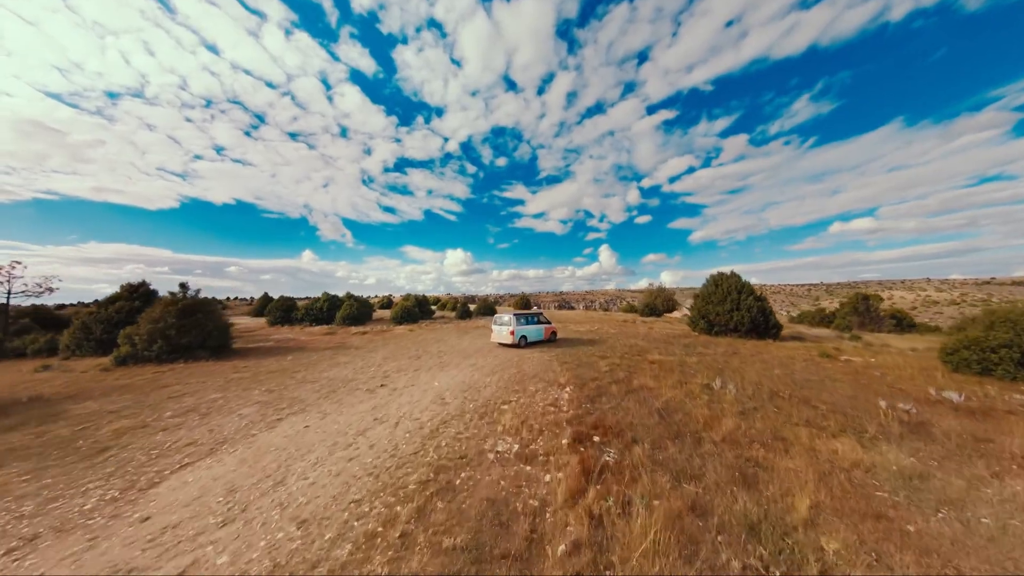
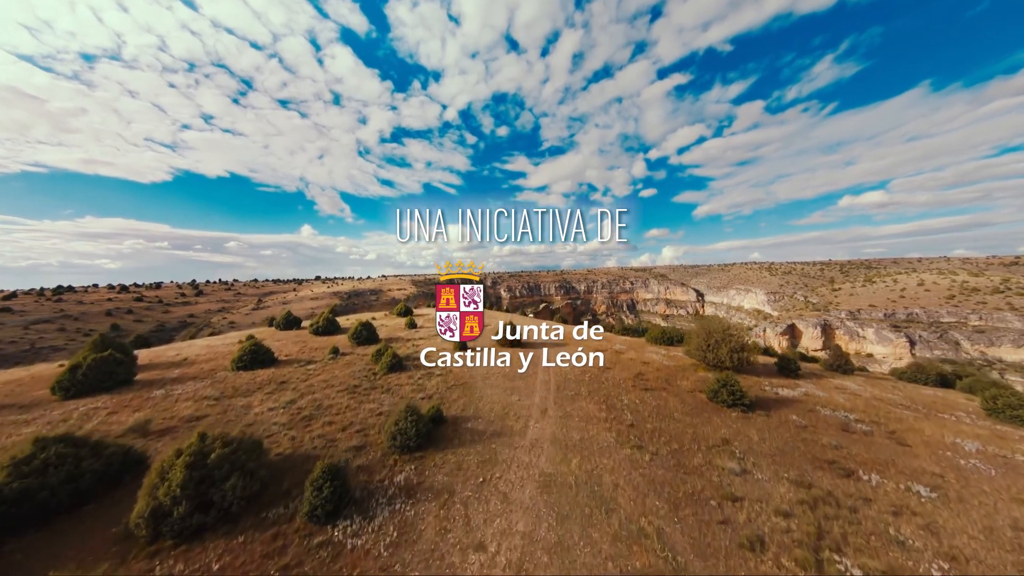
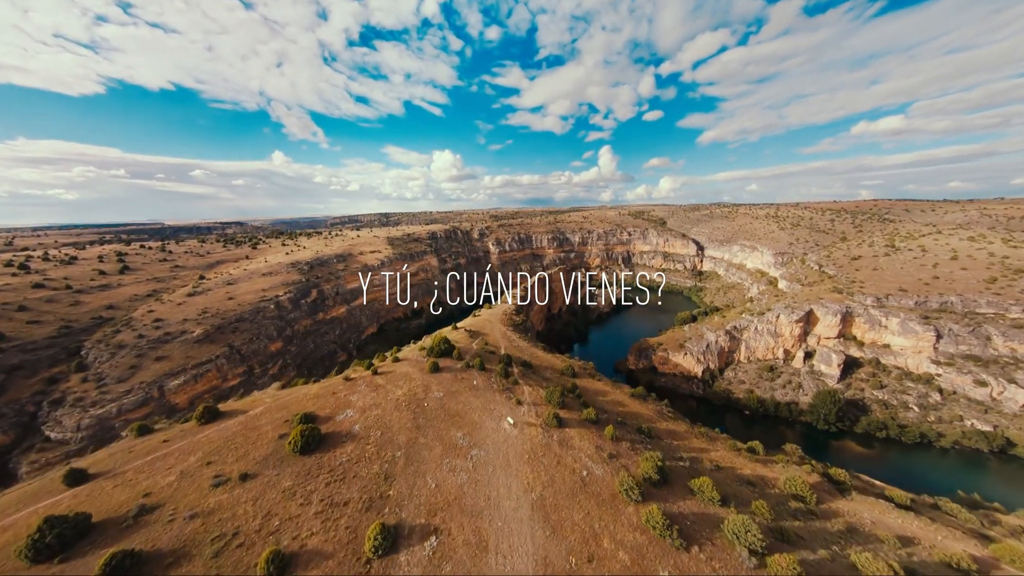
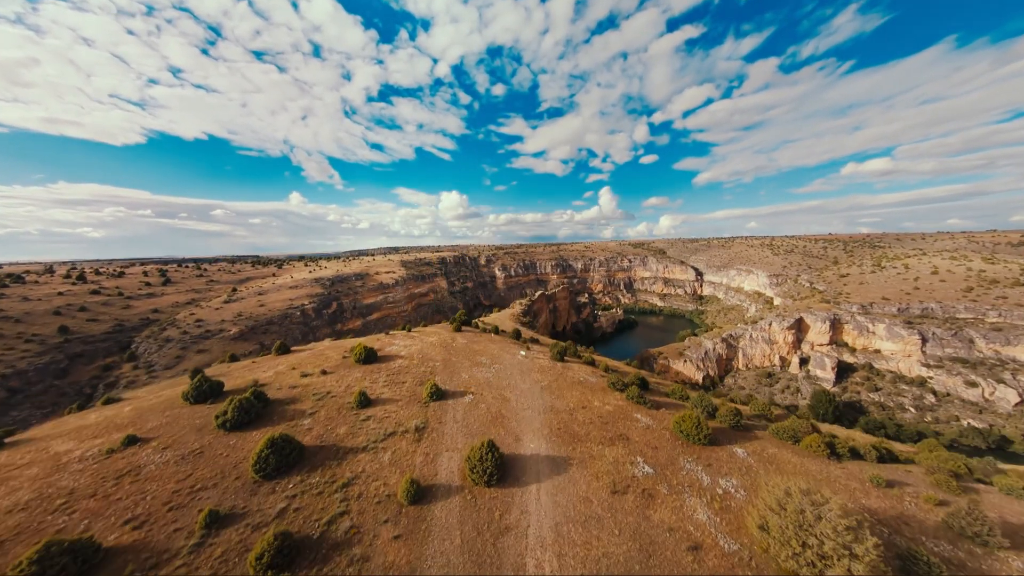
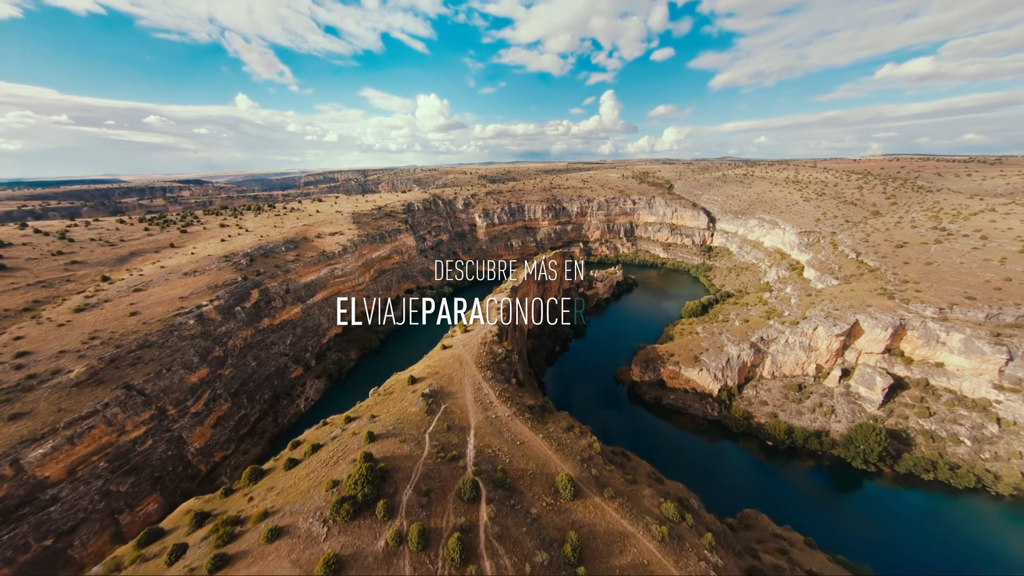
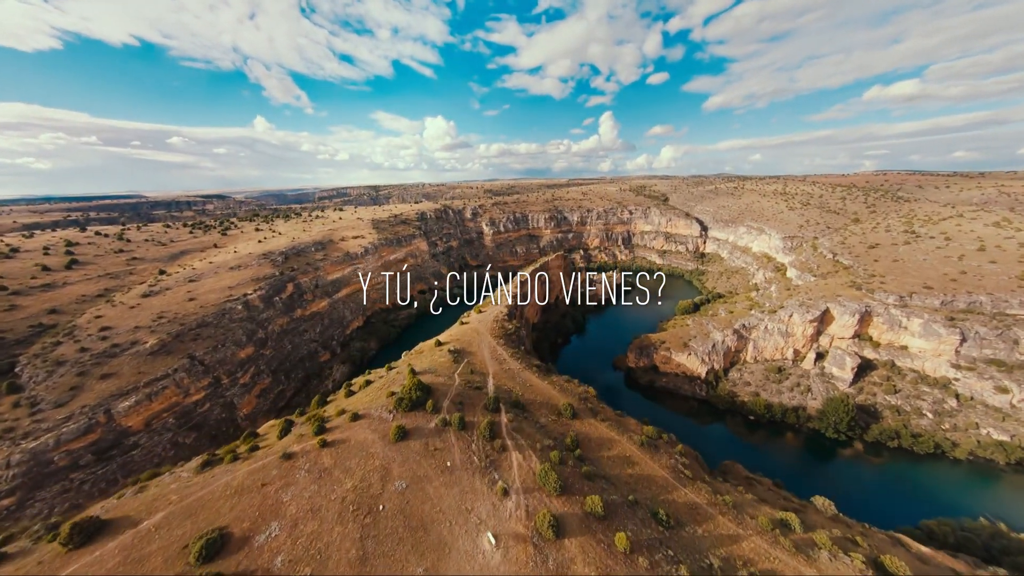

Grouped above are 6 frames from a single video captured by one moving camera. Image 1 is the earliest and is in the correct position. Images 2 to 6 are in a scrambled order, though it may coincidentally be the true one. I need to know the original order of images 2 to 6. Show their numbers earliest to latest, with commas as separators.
2, 4, 3, 6, 5
